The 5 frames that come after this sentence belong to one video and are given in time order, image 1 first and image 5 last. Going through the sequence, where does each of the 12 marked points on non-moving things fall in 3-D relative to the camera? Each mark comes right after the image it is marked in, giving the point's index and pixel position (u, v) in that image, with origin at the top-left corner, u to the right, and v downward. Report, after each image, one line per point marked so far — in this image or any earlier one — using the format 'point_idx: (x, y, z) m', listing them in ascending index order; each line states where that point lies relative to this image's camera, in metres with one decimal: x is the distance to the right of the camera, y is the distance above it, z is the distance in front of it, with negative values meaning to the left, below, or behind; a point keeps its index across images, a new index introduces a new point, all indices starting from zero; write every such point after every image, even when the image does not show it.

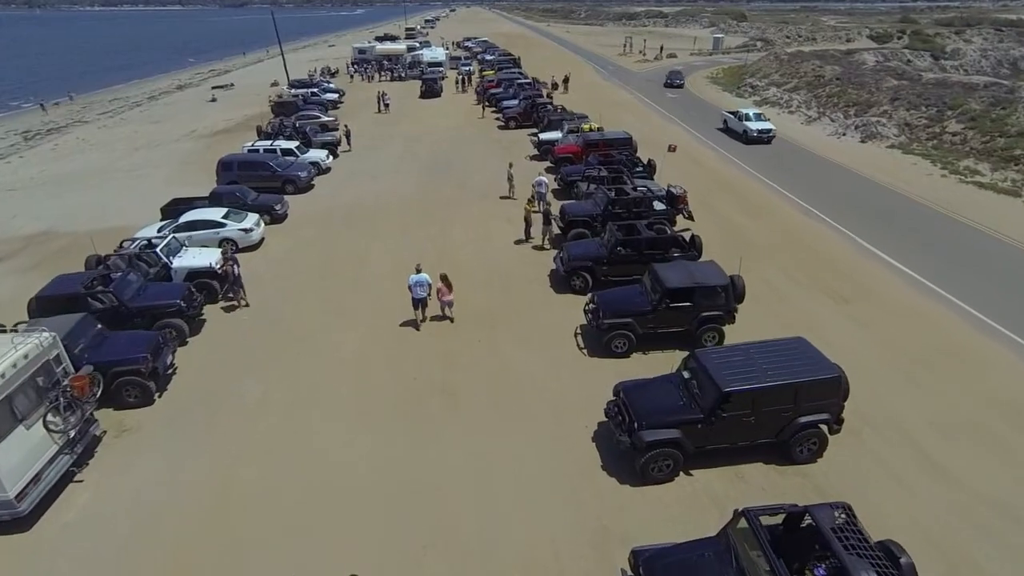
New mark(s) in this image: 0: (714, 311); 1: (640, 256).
0: (+4.2, -0.5, +13.7) m
1: (+3.3, +0.8, +16.8) m
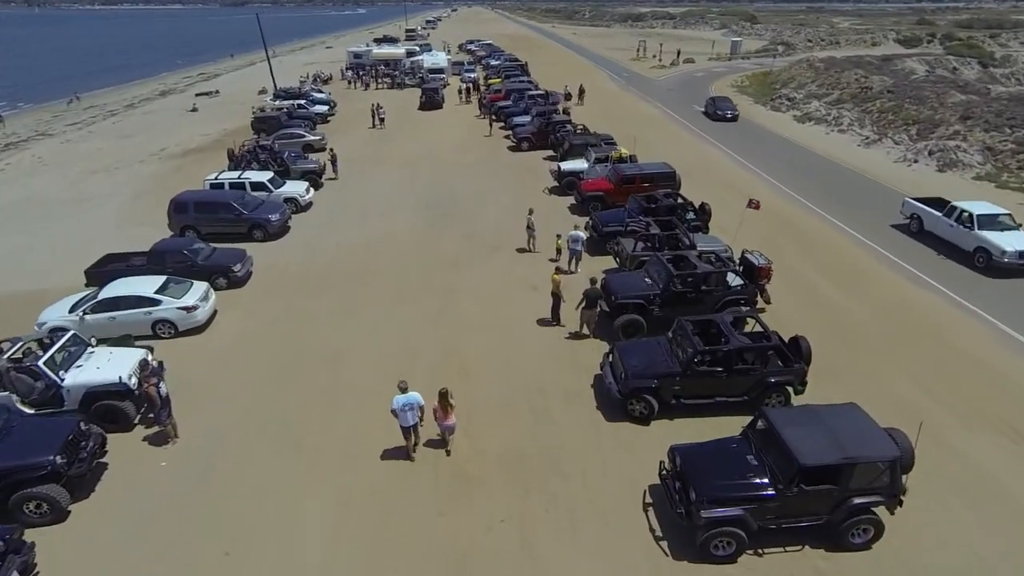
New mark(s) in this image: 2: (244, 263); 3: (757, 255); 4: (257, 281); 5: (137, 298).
0: (+4.8, -2.8, +8.7) m
1: (+3.9, -1.5, +11.8) m
2: (-7.7, +0.7, +18.6) m
3: (+5.9, +0.8, +15.6) m
4: (-7.4, +0.2, +19.0) m
5: (-8.8, -0.2, +15.4) m
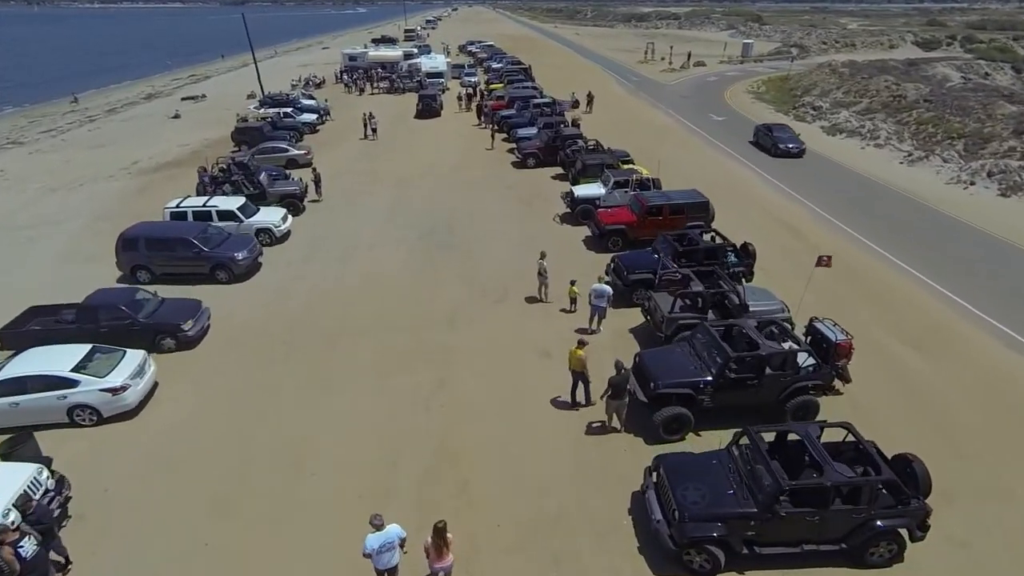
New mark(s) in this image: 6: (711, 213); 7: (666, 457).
0: (+5.0, -4.3, +5.5) m
1: (+4.1, -3.0, +8.6) m
2: (-7.5, -0.7, +15.4) m
3: (+6.1, -0.7, +12.4) m
4: (-7.2, -1.2, +15.8) m
5: (-8.7, -1.7, +12.2) m
6: (+6.0, +2.3, +19.8) m
7: (+2.3, -2.6, +9.7) m
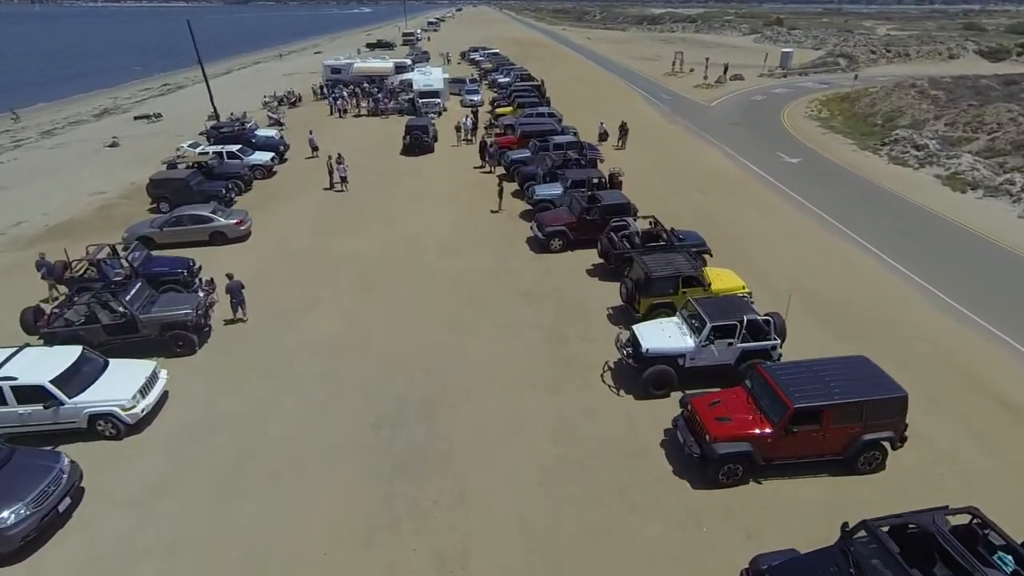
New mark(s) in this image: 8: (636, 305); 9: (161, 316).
0: (+5.3, -8.6, -3.8) m
1: (+4.4, -7.4, -0.6) m
2: (-7.1, -5.0, +6.2) m
3: (+6.5, -5.1, +3.1) m
4: (-6.8, -5.6, +6.6) m
5: (-8.3, -6.0, +3.0) m
6: (+6.5, -2.1, +10.5) m
7: (+2.7, -6.9, +0.5) m
8: (+3.0, -0.4, +15.9) m
9: (-8.2, -0.7, +15.2) m
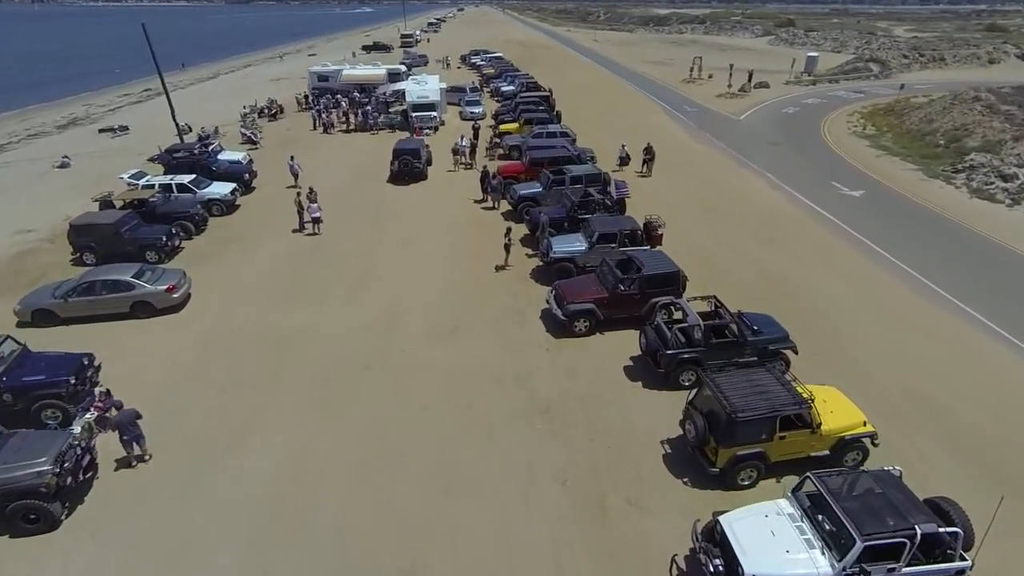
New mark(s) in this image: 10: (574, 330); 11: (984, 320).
0: (+5.5, -11.0, -8.9) m
1: (+4.6, -9.7, -5.7) m
2: (-6.8, -7.3, +1.1) m
3: (+6.7, -7.4, -2.0) m
4: (-6.6, -7.9, +1.5) m
5: (-8.1, -8.3, -2.1) m
6: (+6.7, -4.4, +5.4) m
7: (+2.9, -9.2, -4.6) m
8: (+3.2, -2.7, +10.7) m
9: (-7.9, -3.0, +10.1) m
10: (+1.5, -0.9, +15.7) m
11: (+12.8, -0.9, +17.8) m
